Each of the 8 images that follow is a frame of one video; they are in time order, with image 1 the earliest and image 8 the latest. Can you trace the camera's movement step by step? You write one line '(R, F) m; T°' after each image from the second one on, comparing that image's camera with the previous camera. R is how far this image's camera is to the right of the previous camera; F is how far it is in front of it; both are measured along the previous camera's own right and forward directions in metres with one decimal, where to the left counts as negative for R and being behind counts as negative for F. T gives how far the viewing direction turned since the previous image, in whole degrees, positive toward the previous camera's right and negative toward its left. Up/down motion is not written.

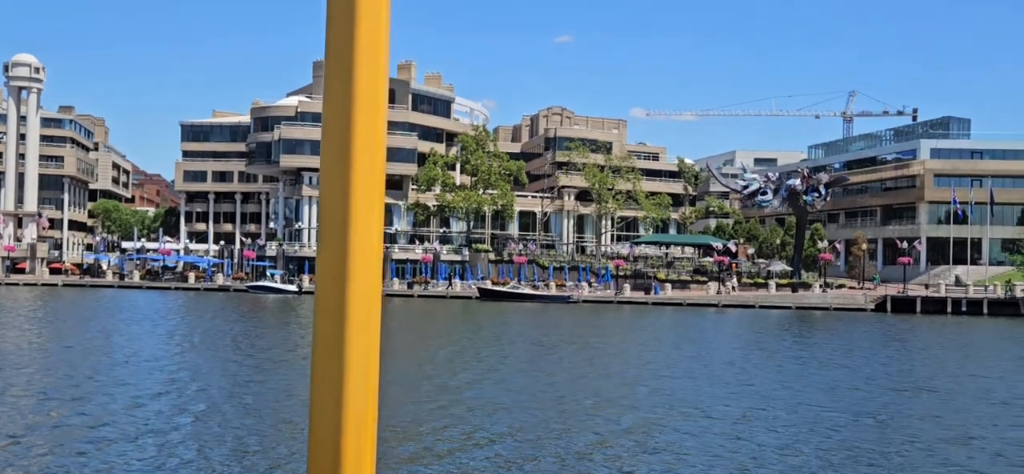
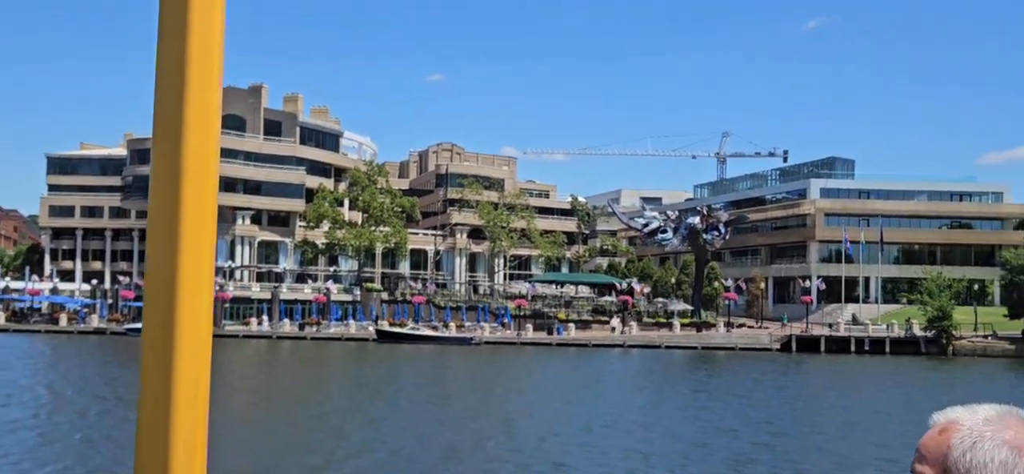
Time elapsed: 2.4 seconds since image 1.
(-2.3, +3.2) m; +7°
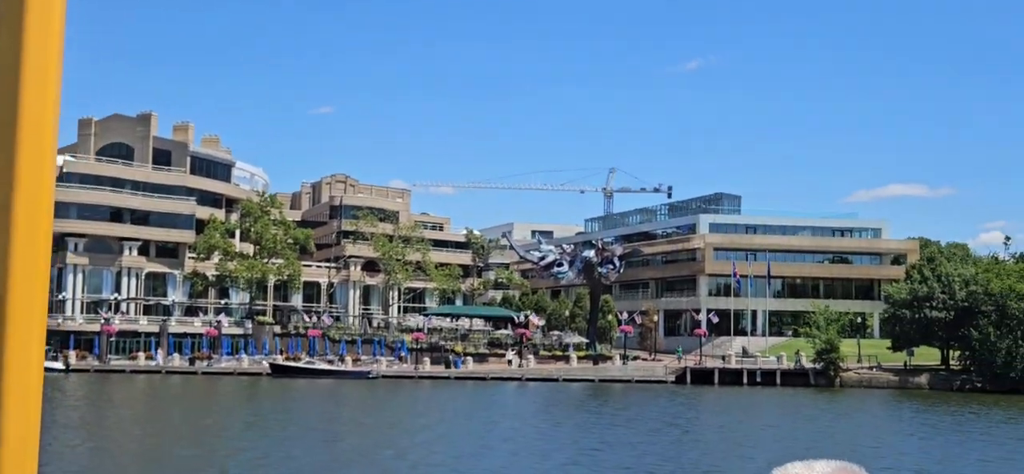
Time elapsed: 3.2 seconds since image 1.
(-1.1, 0.0) m; +6°
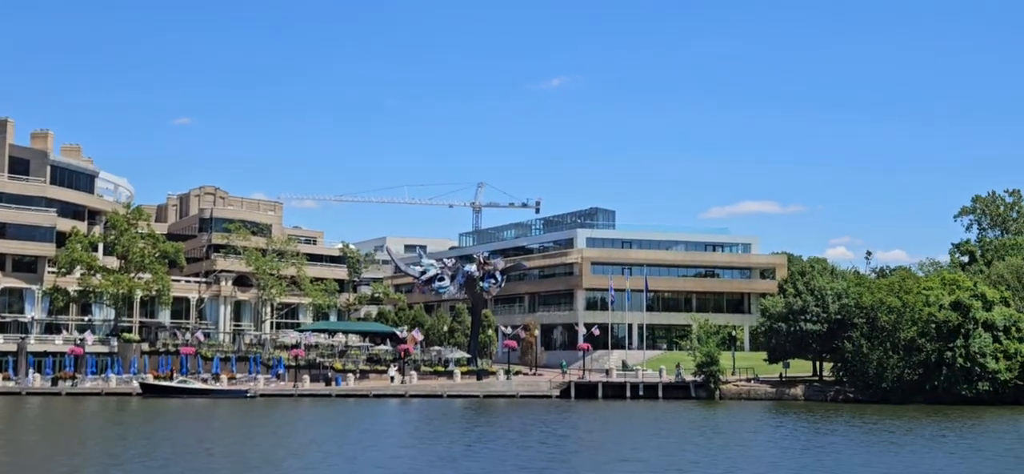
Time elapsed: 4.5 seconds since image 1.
(-1.7, +1.0) m; +7°
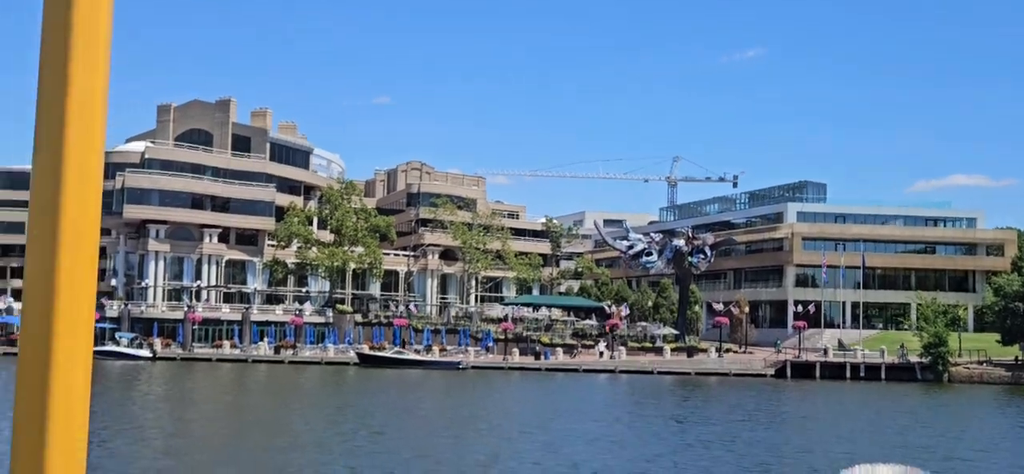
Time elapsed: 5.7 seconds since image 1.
(-1.7, +1.0) m; -10°
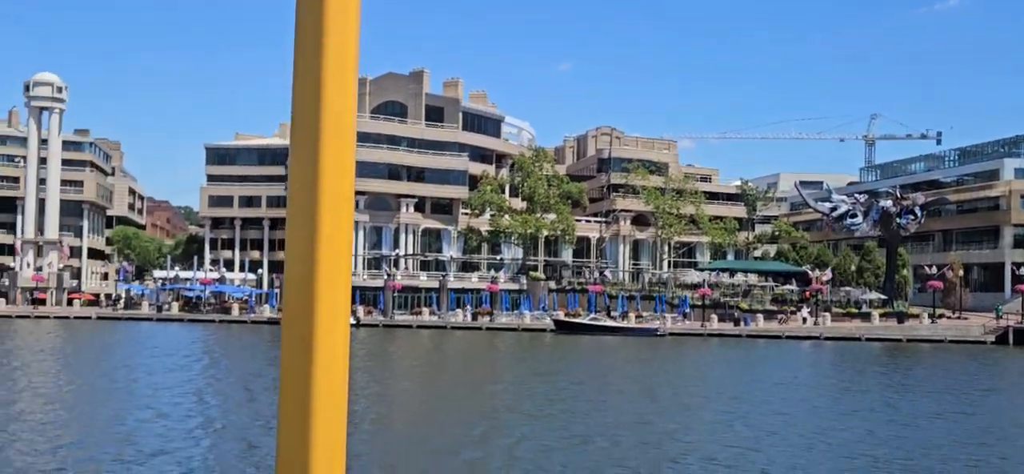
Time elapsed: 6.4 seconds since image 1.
(-0.8, +0.9) m; -9°
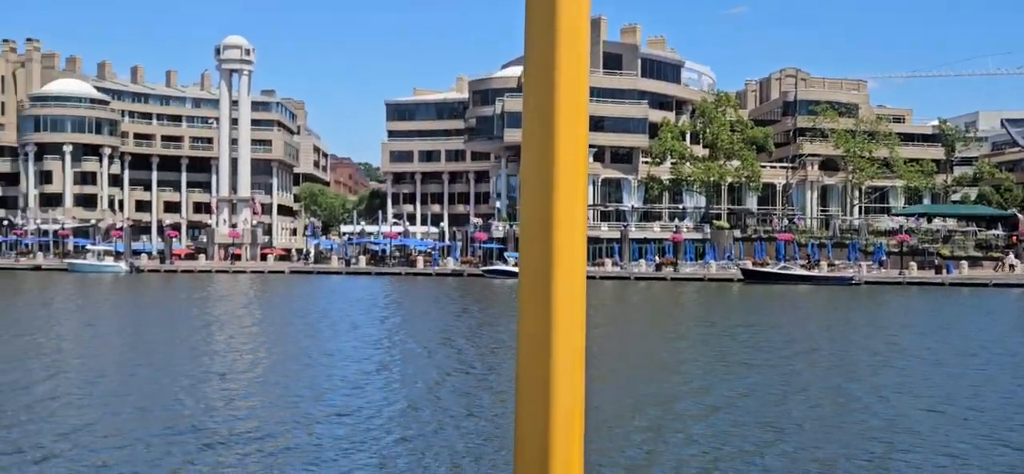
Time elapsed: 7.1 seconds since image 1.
(-0.8, +1.2) m; -9°
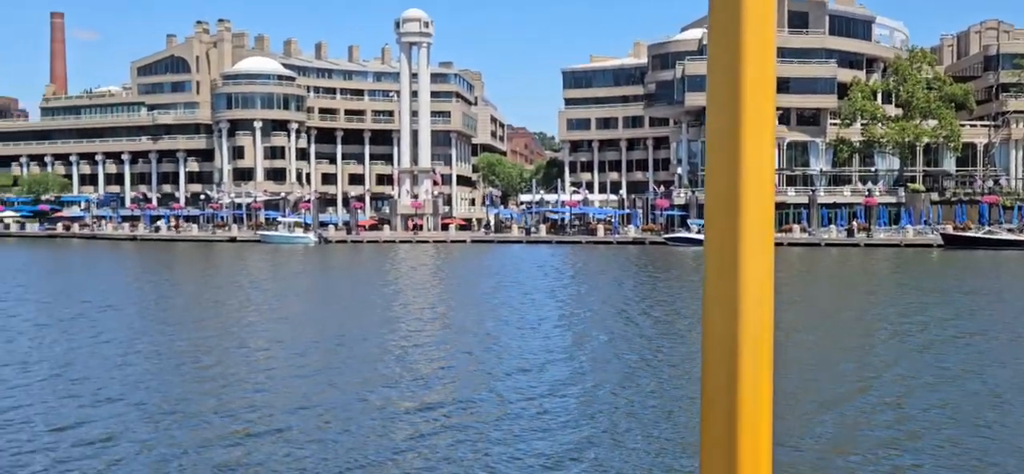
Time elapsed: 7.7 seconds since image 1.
(-0.2, +1.2) m; -9°
